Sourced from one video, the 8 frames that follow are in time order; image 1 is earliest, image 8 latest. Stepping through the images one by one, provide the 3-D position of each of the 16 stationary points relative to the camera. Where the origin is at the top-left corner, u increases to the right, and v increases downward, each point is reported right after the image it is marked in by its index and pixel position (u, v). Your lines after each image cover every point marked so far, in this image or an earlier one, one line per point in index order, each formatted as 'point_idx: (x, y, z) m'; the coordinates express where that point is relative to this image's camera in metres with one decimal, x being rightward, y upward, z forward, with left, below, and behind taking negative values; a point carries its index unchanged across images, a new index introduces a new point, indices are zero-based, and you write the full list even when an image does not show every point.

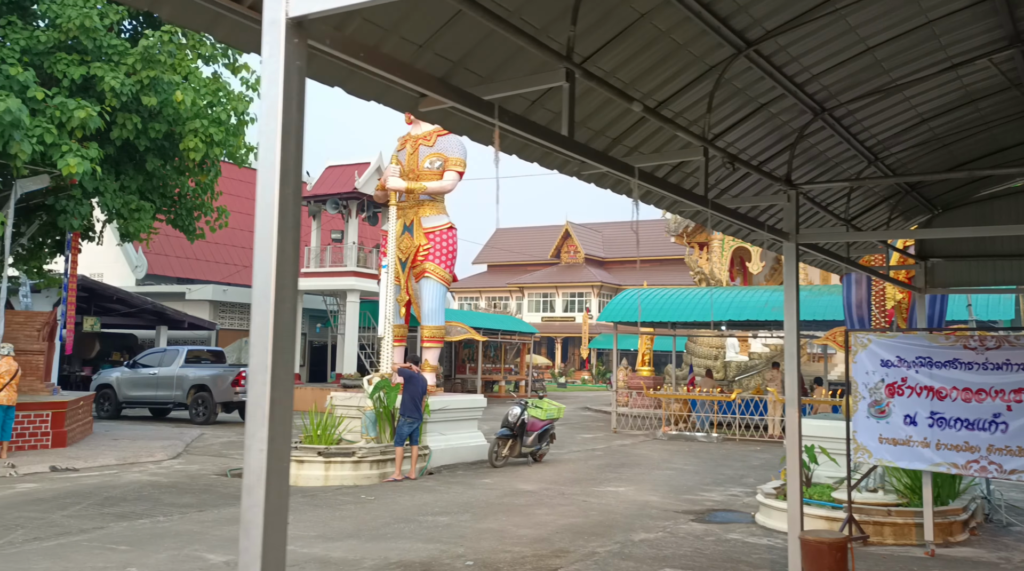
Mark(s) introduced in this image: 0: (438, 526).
0: (-0.5, -1.7, +7.1) m
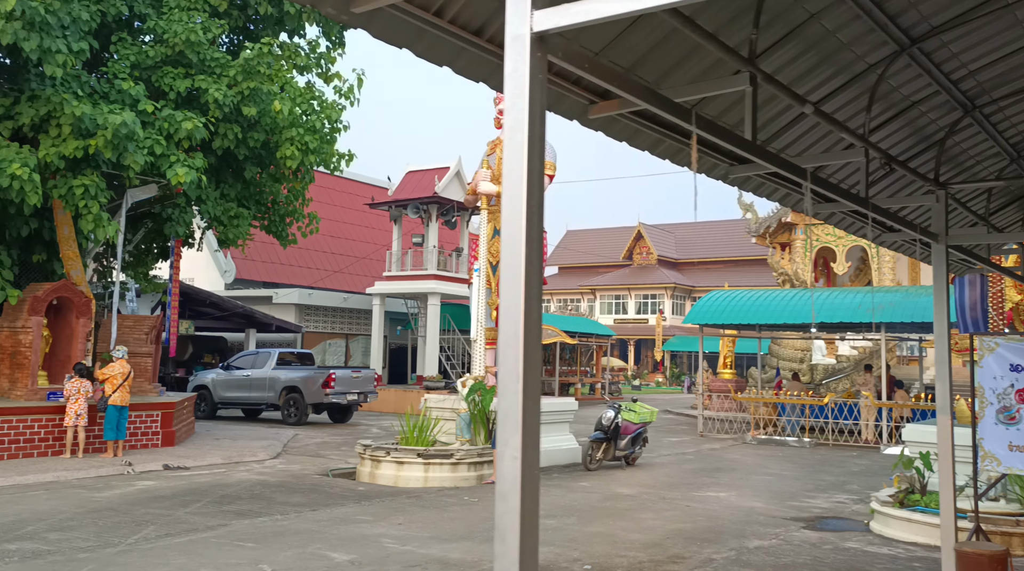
0: (+0.3, -1.8, +7.2) m
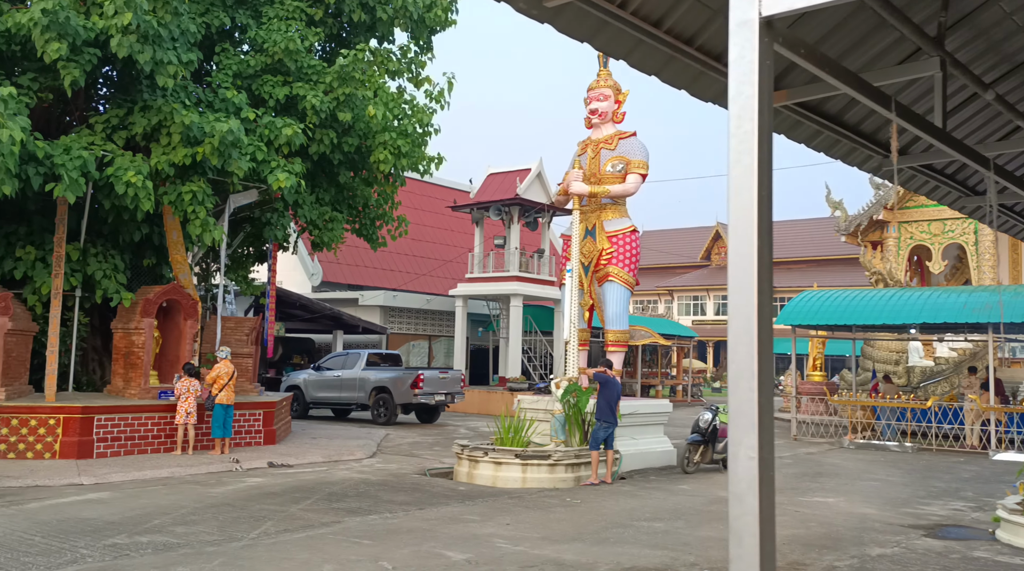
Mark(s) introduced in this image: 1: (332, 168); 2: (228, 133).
0: (+1.1, -1.8, +7.2) m
1: (-3.4, +2.1, +18.2) m
2: (-3.9, +2.1, +13.5) m
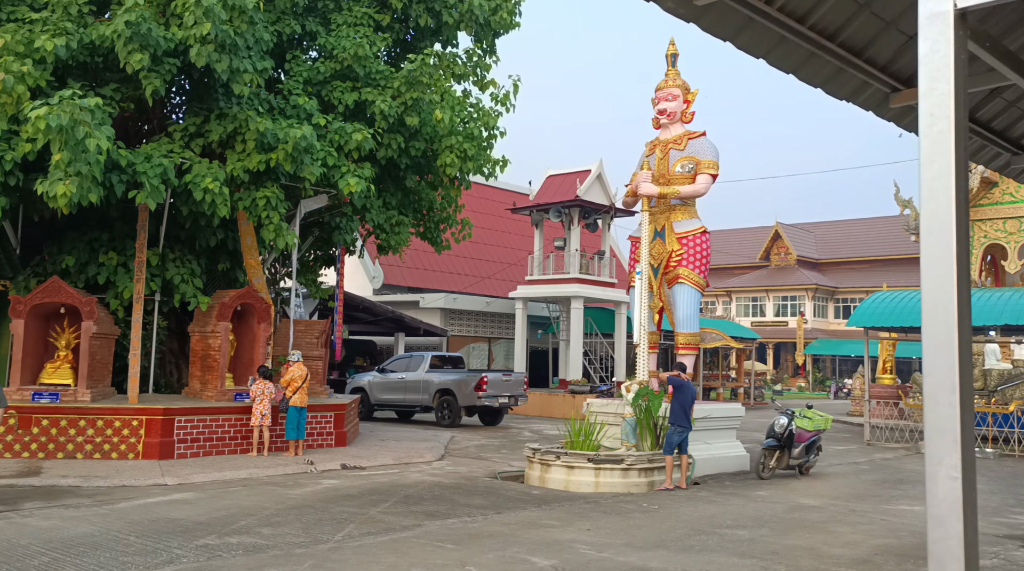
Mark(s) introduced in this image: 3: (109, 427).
0: (+1.7, -1.8, +7.1) m
1: (-2.1, +2.1, +18.3) m
2: (-2.9, +2.0, +13.7) m
3: (-5.2, -1.8, +12.8) m
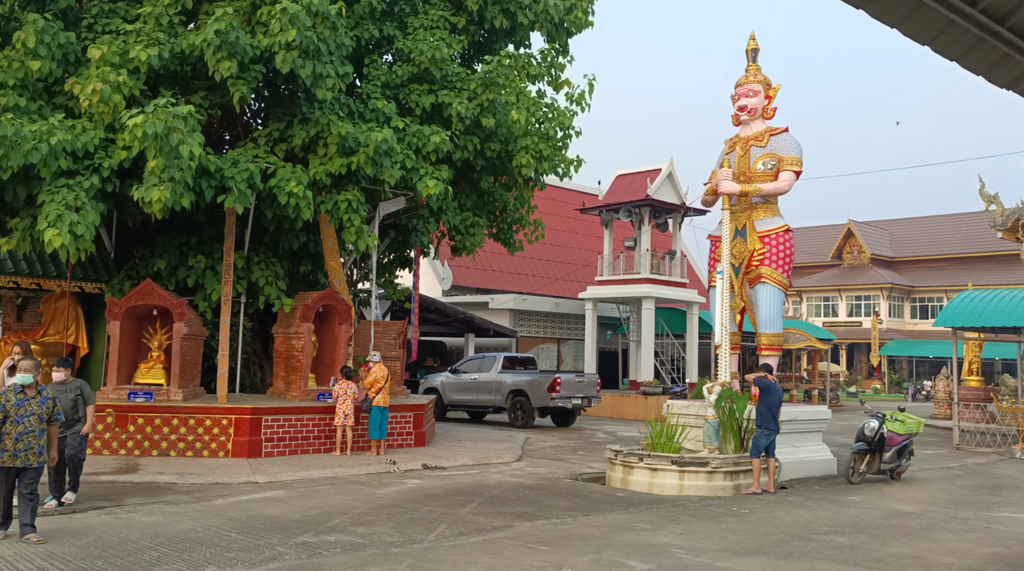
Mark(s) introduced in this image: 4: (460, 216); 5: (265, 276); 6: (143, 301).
0: (+2.3, -1.8, +7.0) m
1: (-0.7, +2.1, +18.4) m
2: (-1.8, +2.0, +13.8) m
3: (-4.1, -1.9, +13.1) m
4: (-1.0, +1.3, +18.2) m
5: (-3.7, +0.1, +14.7) m
6: (-5.1, -0.2, +13.6) m
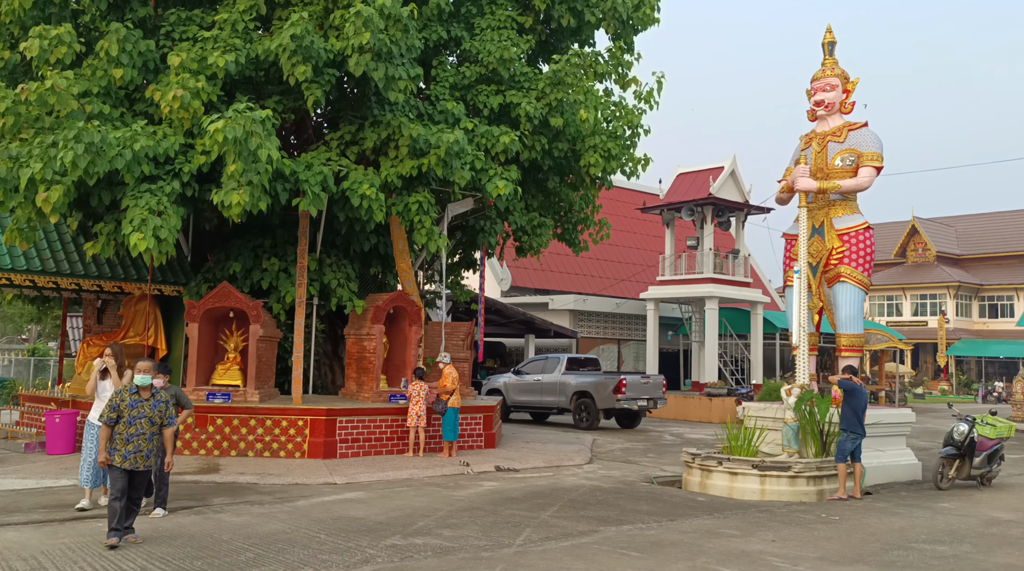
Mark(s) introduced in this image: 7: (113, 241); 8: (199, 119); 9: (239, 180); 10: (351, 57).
0: (+2.9, -1.8, +6.7) m
1: (+0.6, +2.0, +18.3) m
2: (-0.8, +2.0, +13.8) m
3: (-3.2, -1.9, +13.2) m
4: (+0.3, +1.3, +18.1) m
5: (-2.6, +0.1, +14.8) m
6: (-4.1, -0.2, +13.8) m
7: (-5.0, +0.6, +12.3) m
8: (-4.0, +2.1, +12.4) m
9: (-3.2, +1.2, +11.6) m
10: (-2.1, +3.0, +12.9) m
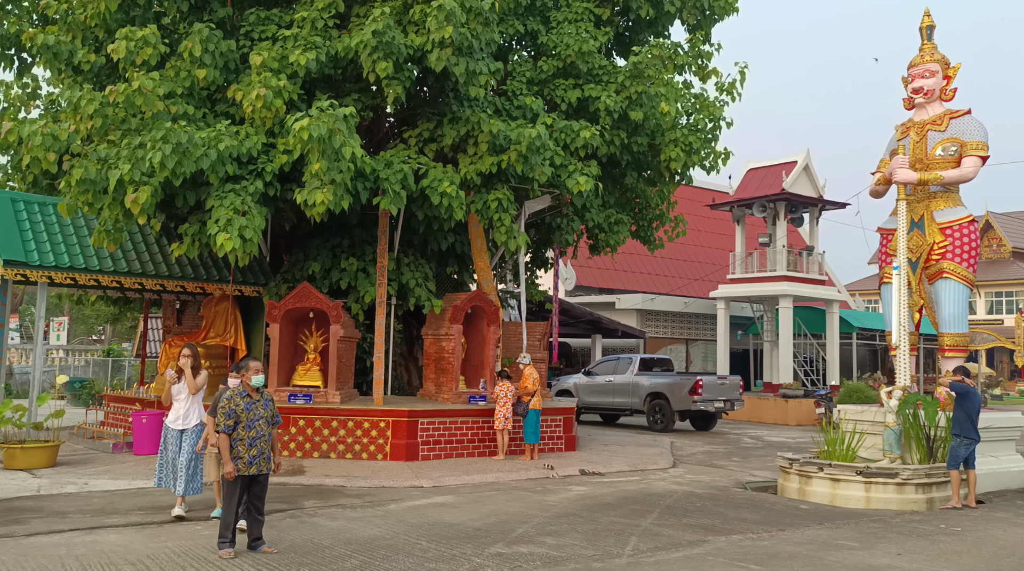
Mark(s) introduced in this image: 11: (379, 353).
0: (+3.7, -1.8, +6.2) m
1: (+2.0, +2.1, +17.9) m
2: (+0.3, +2.0, +13.5) m
3: (-2.0, -1.9, +13.1) m
4: (+1.7, +1.3, +17.8) m
5: (-1.4, +0.1, +14.6) m
6: (-2.9, -0.3, +13.7) m
7: (-3.9, +0.5, +12.3) m
8: (-2.9, +2.1, +12.3) m
9: (-2.2, +1.2, +11.4) m
10: (-1.0, +3.0, +12.7) m
11: (-1.8, -0.9, +13.5) m
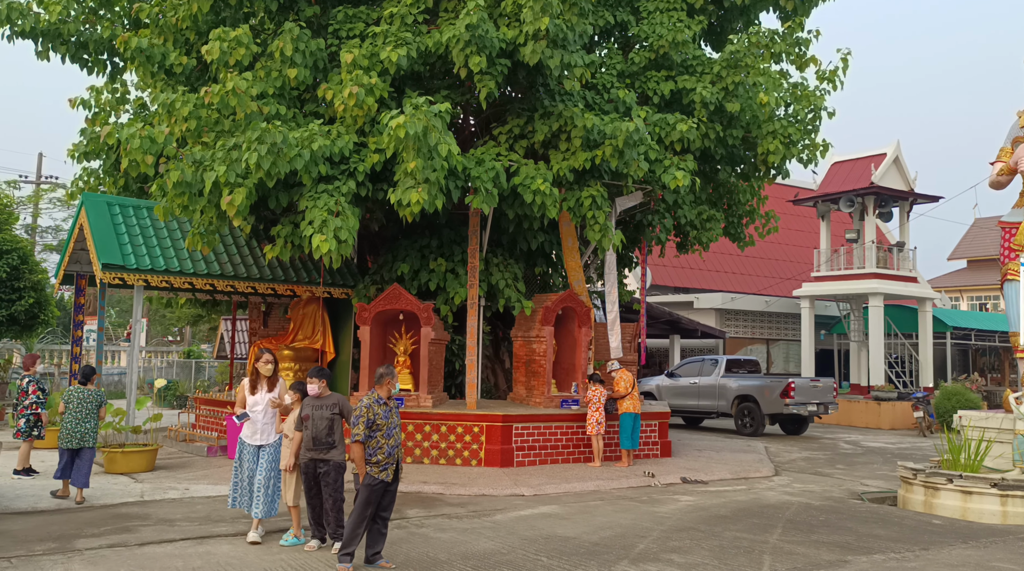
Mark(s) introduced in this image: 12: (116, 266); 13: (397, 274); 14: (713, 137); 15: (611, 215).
0: (+4.4, -1.8, +5.5) m
1: (+3.5, +2.1, +17.3) m
2: (+1.6, +2.0, +13.0) m
3: (-0.8, -1.9, +12.7) m
4: (+3.3, +1.3, +17.2) m
5: (-0.1, +0.1, +14.2) m
6: (-1.6, -0.3, +13.4) m
7: (-2.7, +0.5, +12.1) m
8: (-1.7, +2.1, +12.0) m
9: (-1.1, +1.2, +11.1) m
10: (+0.2, +3.0, +12.3) m
11: (-0.5, -0.9, +13.2) m
12: (-5.1, +0.3, +12.7) m
13: (-1.7, +0.2, +14.3) m
14: (+3.3, +2.4, +16.0) m
15: (+1.6, +1.1, +15.3) m
